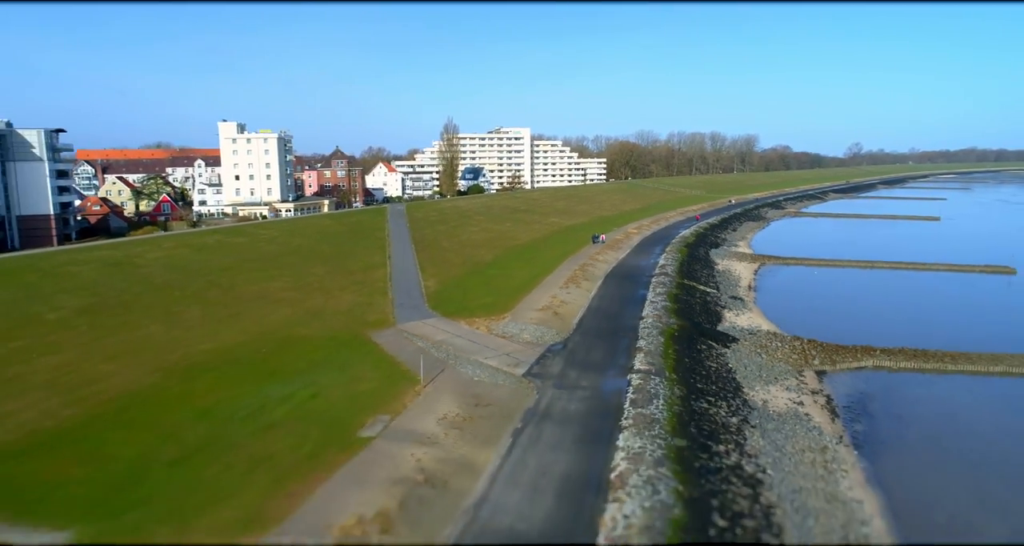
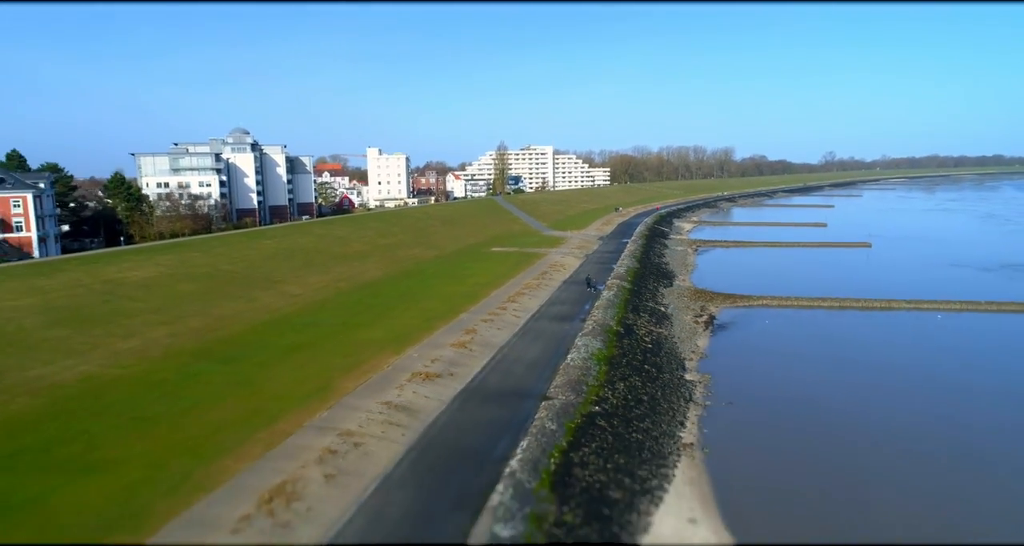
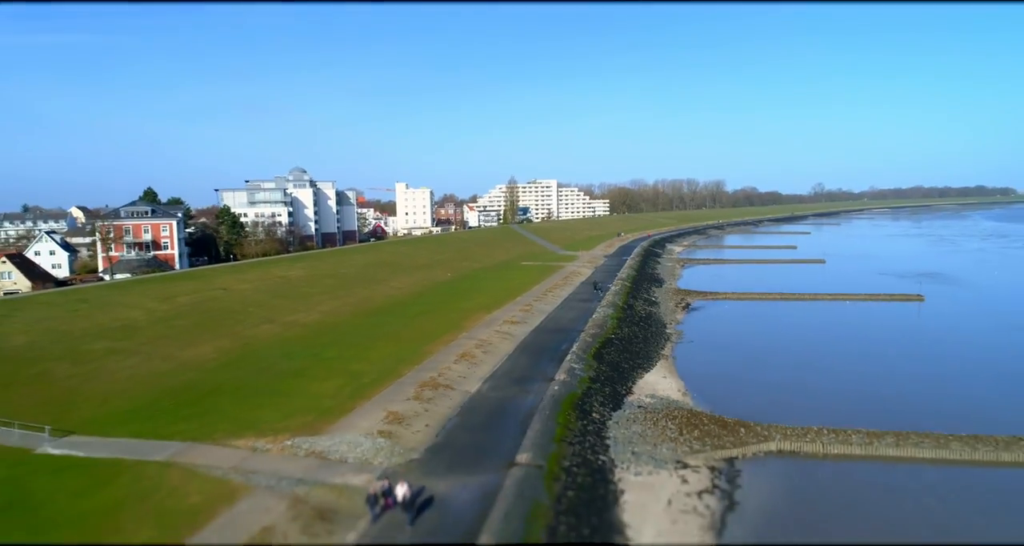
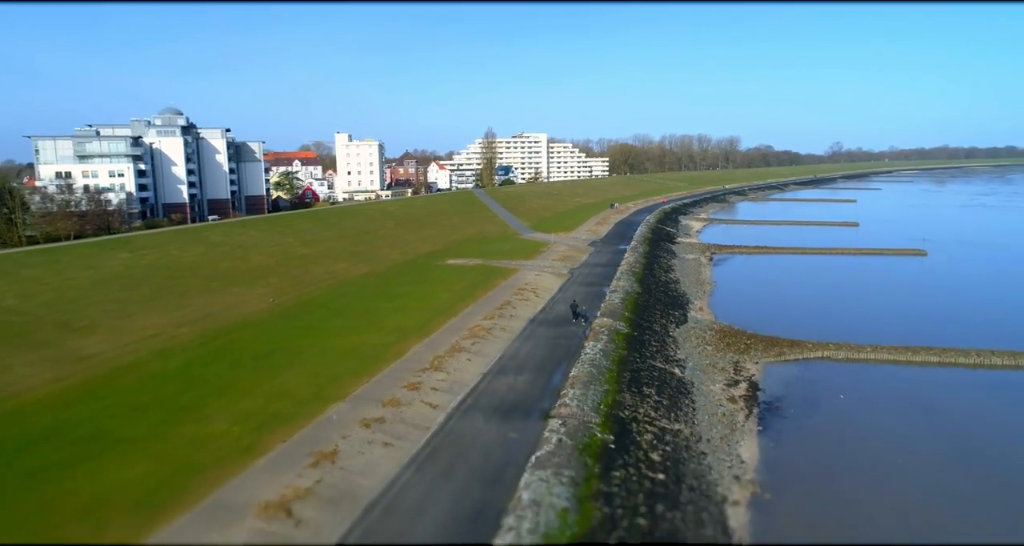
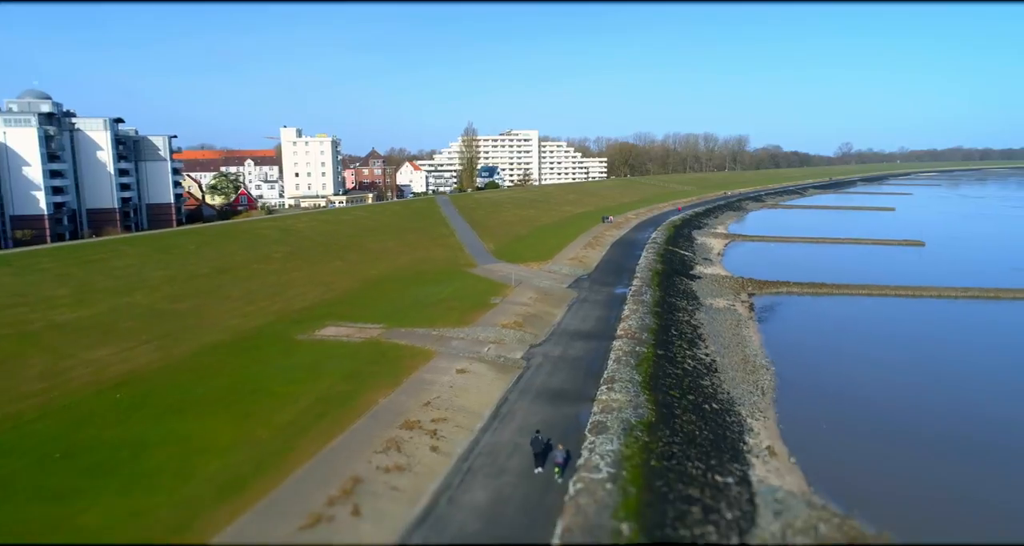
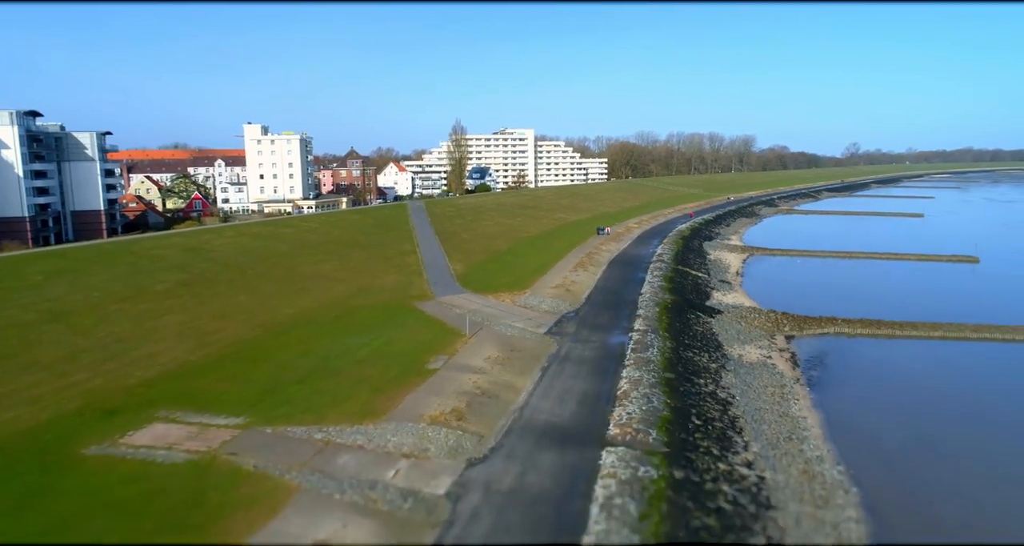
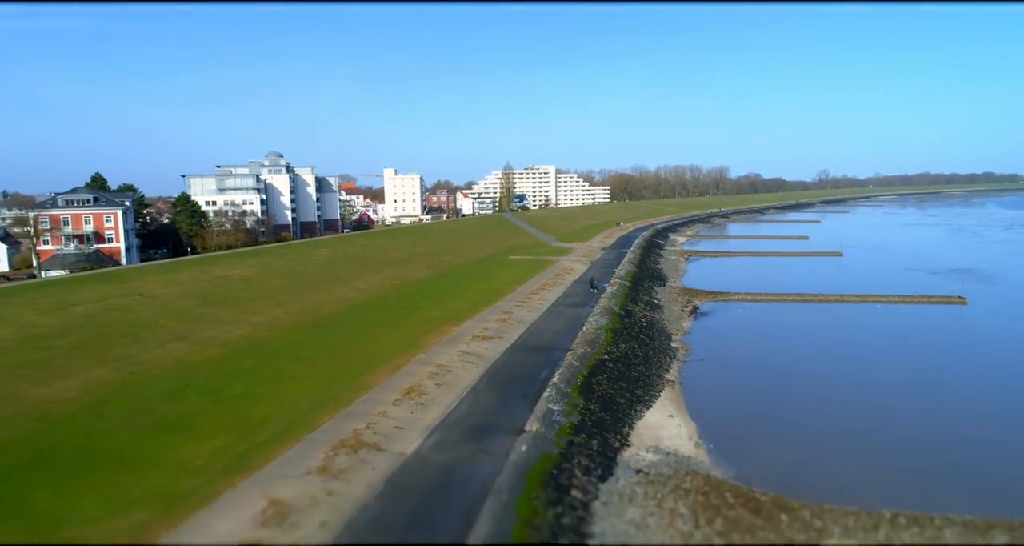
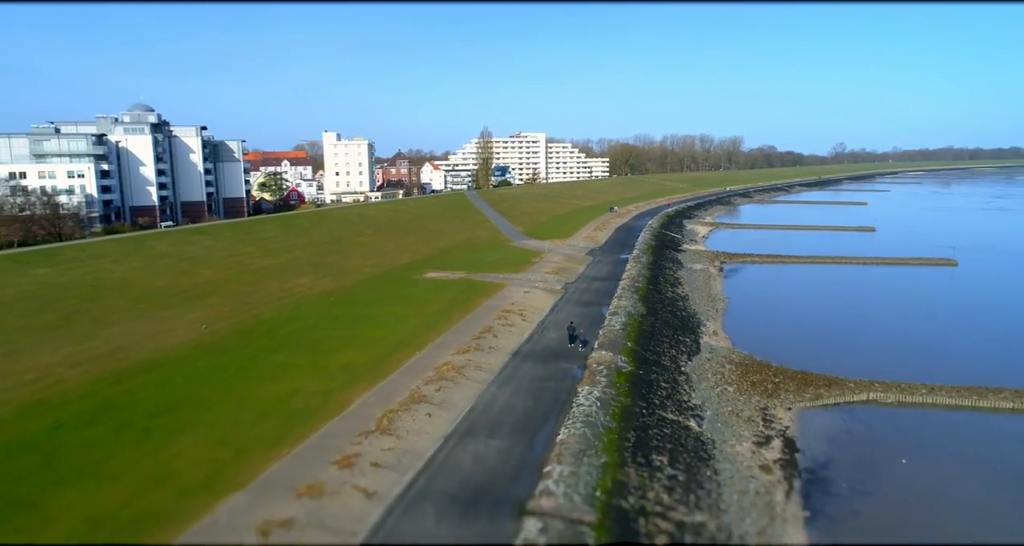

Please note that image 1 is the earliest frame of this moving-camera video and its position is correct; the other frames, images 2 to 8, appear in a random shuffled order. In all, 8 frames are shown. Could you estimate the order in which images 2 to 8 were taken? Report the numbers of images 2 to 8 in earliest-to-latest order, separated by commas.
6, 5, 8, 4, 2, 7, 3
